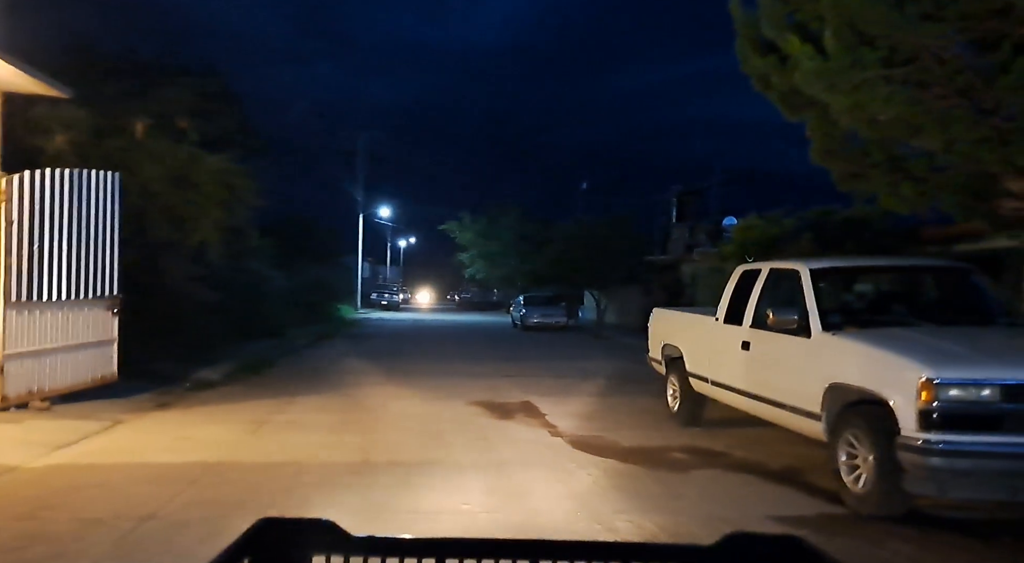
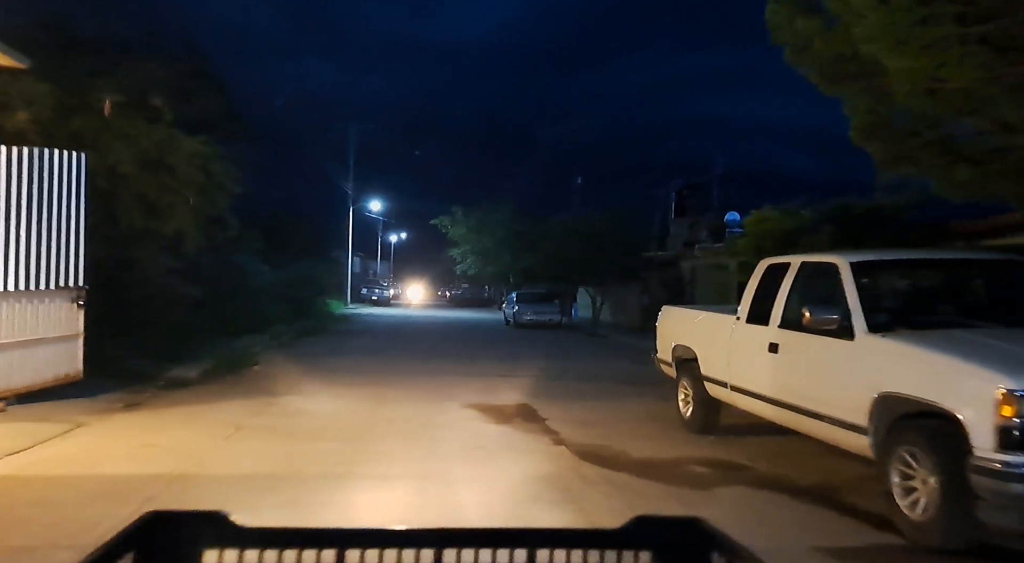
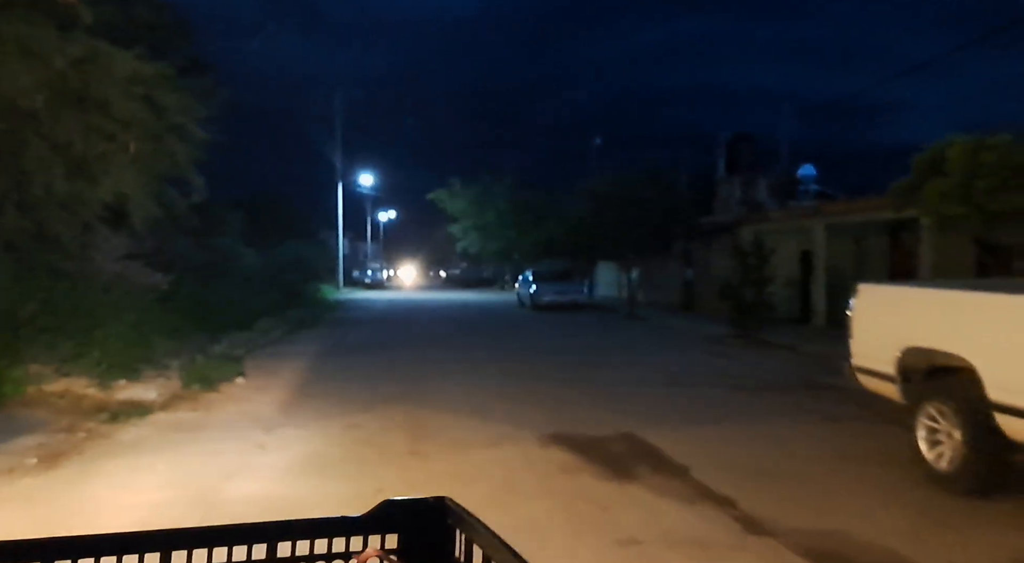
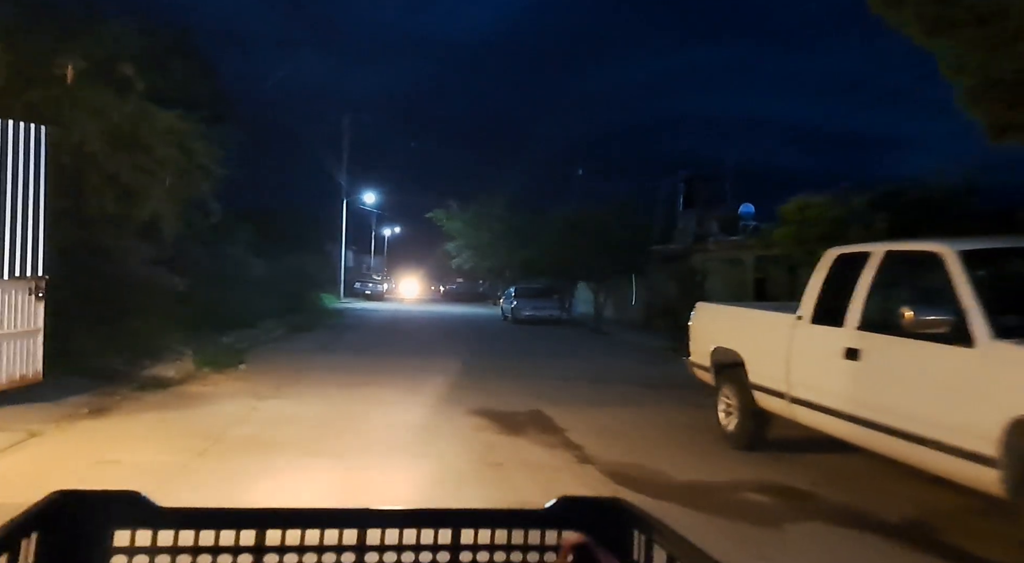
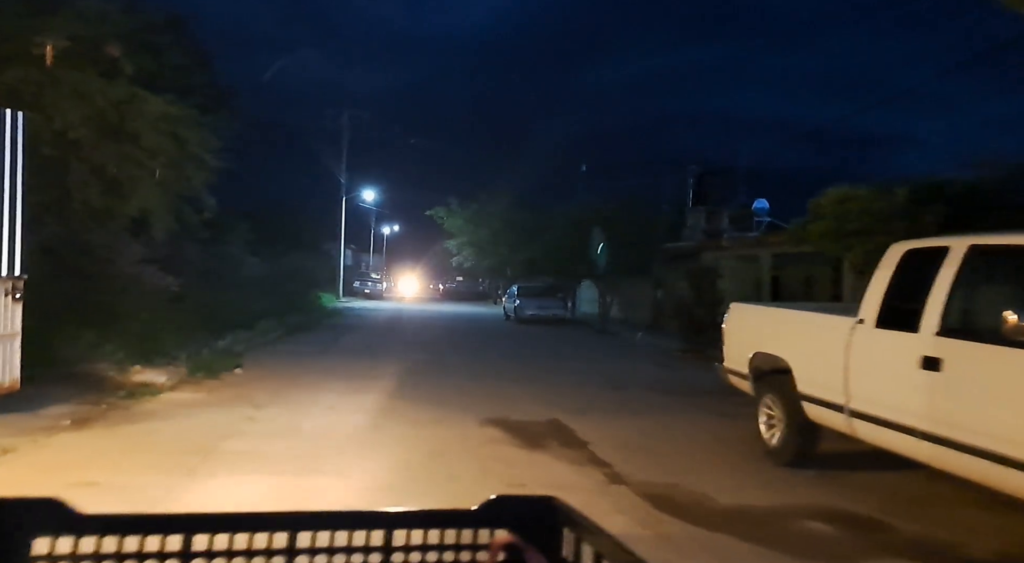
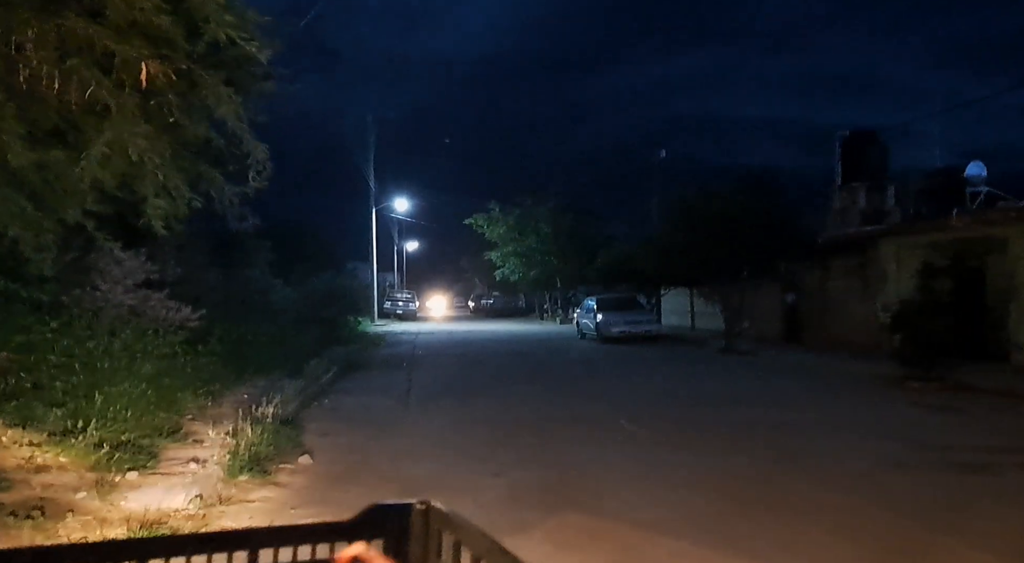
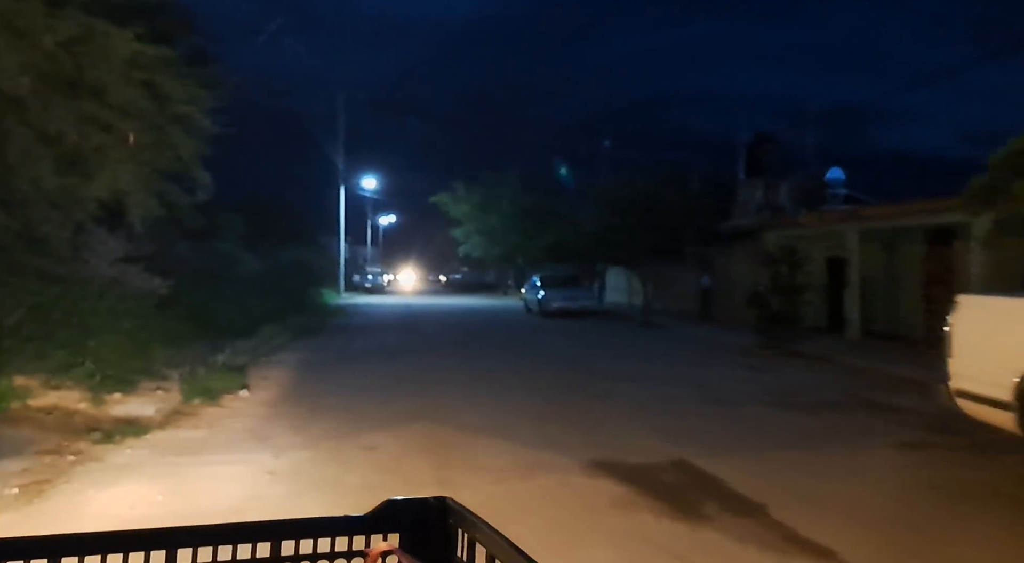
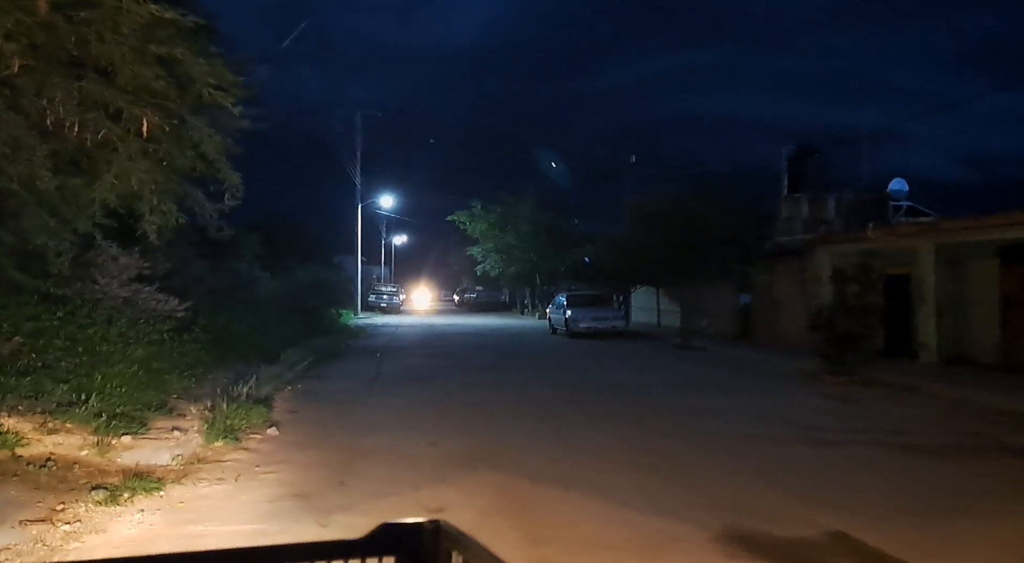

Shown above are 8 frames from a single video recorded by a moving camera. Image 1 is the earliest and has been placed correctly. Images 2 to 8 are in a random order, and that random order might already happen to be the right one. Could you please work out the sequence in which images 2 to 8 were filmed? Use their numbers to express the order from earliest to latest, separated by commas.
2, 4, 5, 3, 7, 8, 6
